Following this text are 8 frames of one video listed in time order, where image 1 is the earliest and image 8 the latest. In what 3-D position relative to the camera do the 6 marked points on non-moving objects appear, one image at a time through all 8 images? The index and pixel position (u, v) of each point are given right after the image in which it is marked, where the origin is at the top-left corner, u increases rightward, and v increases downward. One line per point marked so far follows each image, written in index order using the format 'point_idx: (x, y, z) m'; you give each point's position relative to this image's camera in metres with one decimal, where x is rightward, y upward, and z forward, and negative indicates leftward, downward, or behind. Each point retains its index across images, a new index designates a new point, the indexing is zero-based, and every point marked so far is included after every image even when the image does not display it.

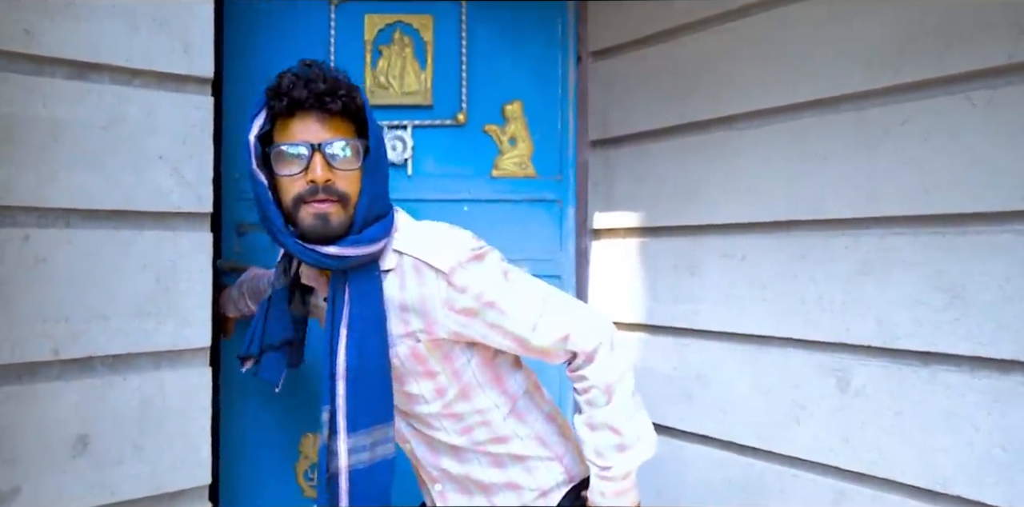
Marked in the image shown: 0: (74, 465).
0: (-0.7, -0.3, +1.1) m
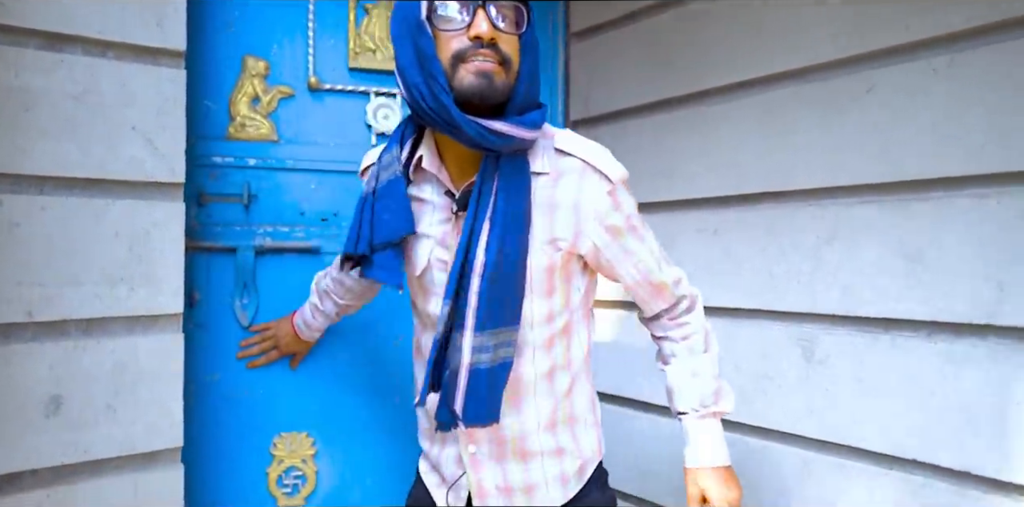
0: (-0.8, -0.3, +1.2) m
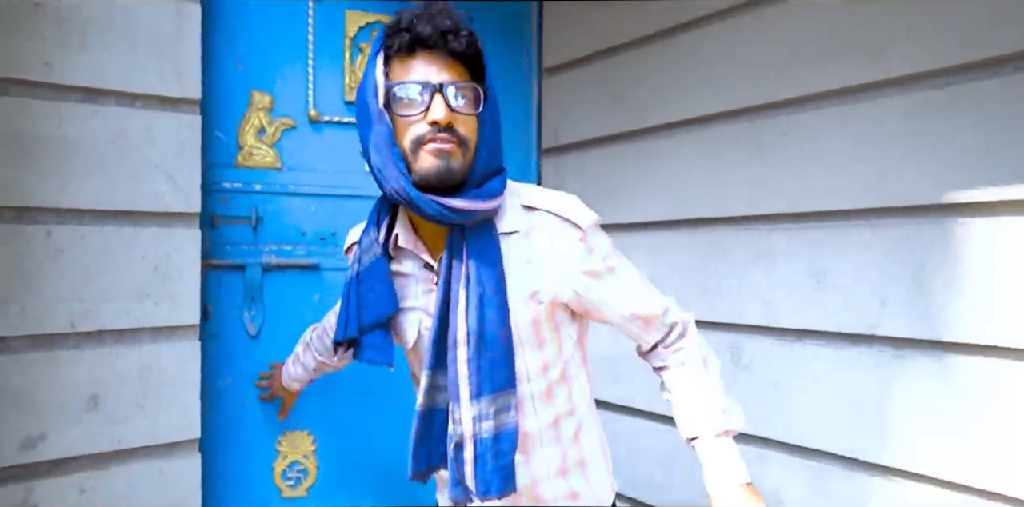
0: (-0.8, -0.3, +1.4) m
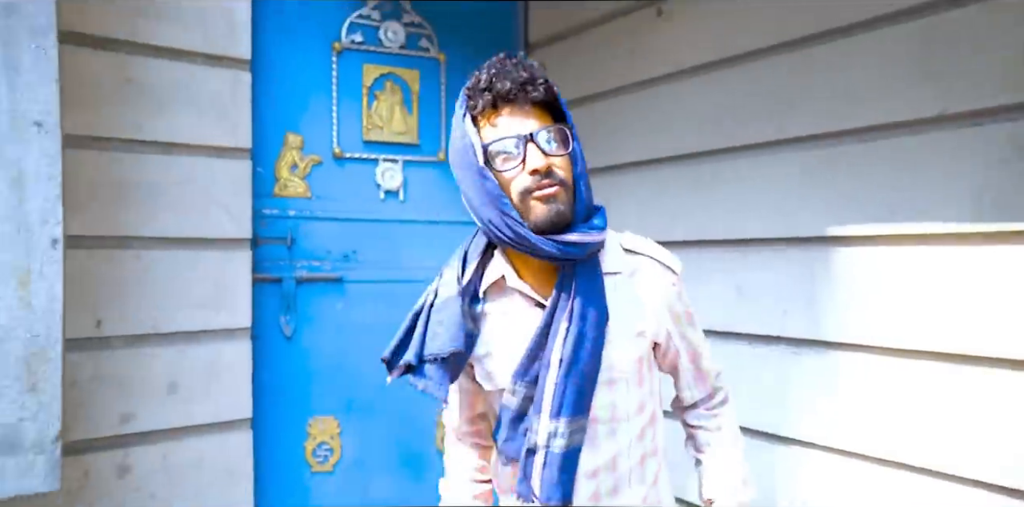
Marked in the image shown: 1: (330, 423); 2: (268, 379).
0: (-0.9, -0.4, +1.8) m
1: (-0.6, -0.5, +2.2) m
2: (-0.7, -0.4, +2.1) m
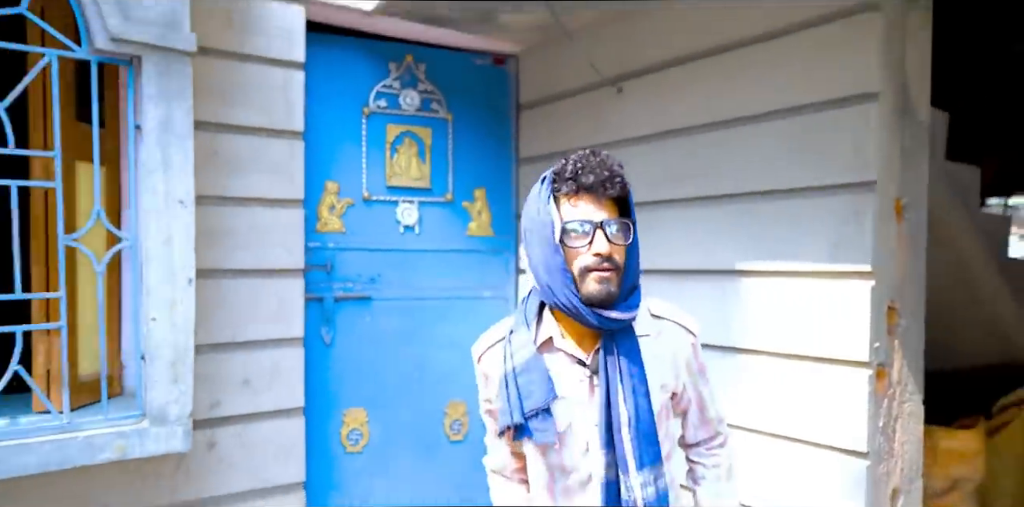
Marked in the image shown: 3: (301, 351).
0: (-0.9, -0.5, +2.3) m
1: (-0.6, -0.6, +2.8) m
2: (-0.8, -0.5, +2.7) m
3: (-0.8, -0.4, +2.6) m
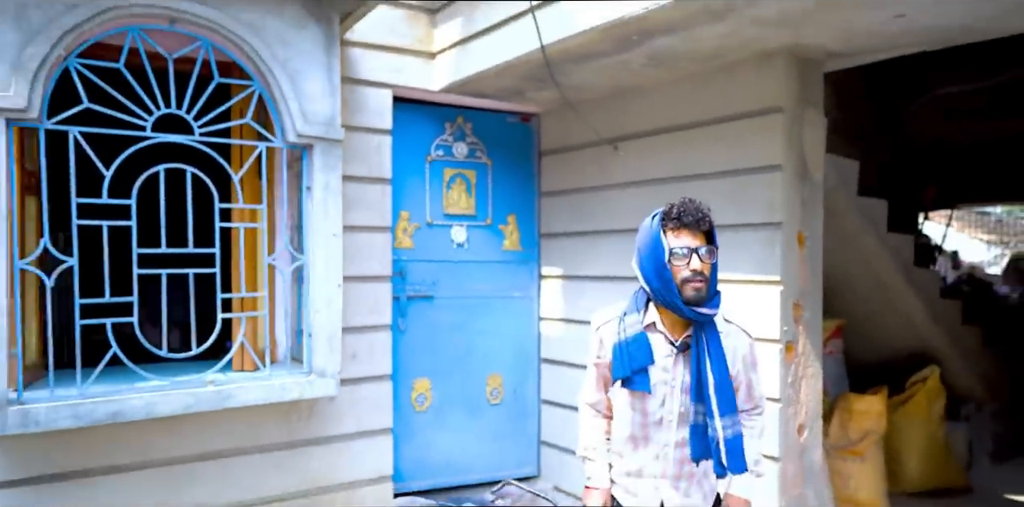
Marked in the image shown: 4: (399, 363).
0: (-0.8, -0.5, +3.3) m
1: (-0.5, -0.7, +3.7) m
2: (-0.6, -0.5, +3.7) m
3: (-0.7, -0.4, +3.6) m
4: (-0.6, -0.6, +3.7) m
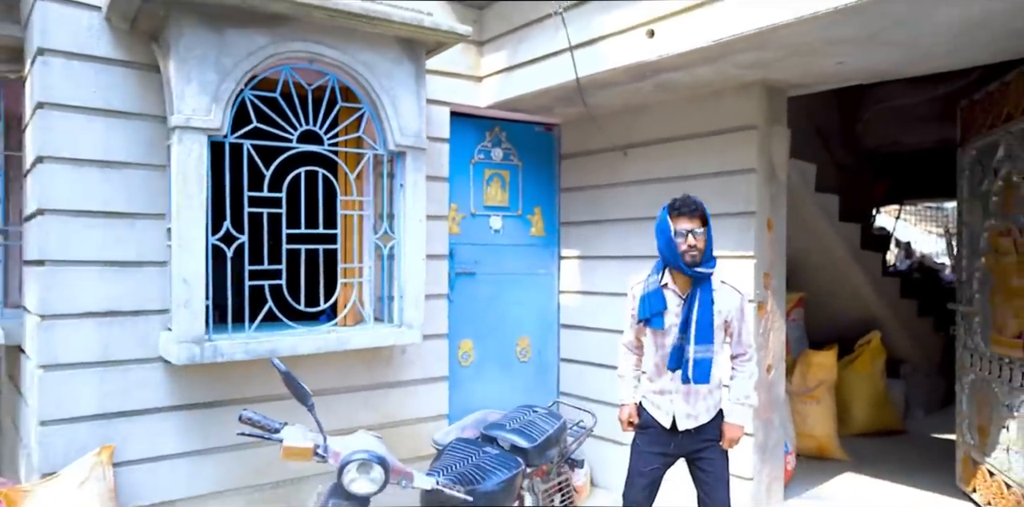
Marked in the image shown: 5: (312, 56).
0: (-0.6, -0.4, +4.2) m
1: (-0.3, -0.6, +4.6) m
2: (-0.4, -0.4, +4.5) m
3: (-0.5, -0.3, +4.5) m
4: (-0.4, -0.5, +4.6) m
5: (-0.9, +0.9, +3.2) m
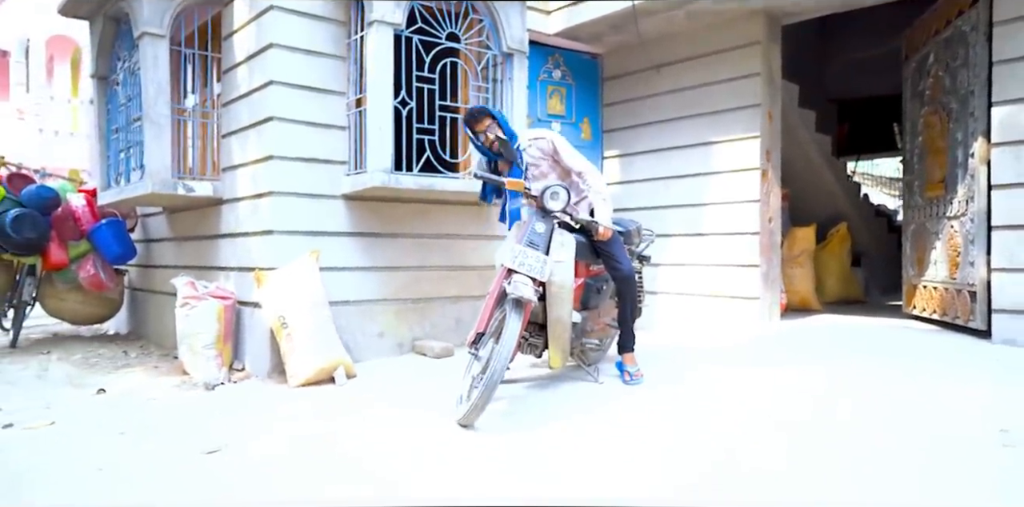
0: (-0.1, +0.4, +5.5) m
1: (+0.2, +0.3, +6.0) m
2: (+0.1, +0.4, +5.9) m
3: (0.0, +0.5, +5.8) m
4: (+0.1, +0.4, +5.9) m
5: (-0.4, +1.8, +4.5) m
